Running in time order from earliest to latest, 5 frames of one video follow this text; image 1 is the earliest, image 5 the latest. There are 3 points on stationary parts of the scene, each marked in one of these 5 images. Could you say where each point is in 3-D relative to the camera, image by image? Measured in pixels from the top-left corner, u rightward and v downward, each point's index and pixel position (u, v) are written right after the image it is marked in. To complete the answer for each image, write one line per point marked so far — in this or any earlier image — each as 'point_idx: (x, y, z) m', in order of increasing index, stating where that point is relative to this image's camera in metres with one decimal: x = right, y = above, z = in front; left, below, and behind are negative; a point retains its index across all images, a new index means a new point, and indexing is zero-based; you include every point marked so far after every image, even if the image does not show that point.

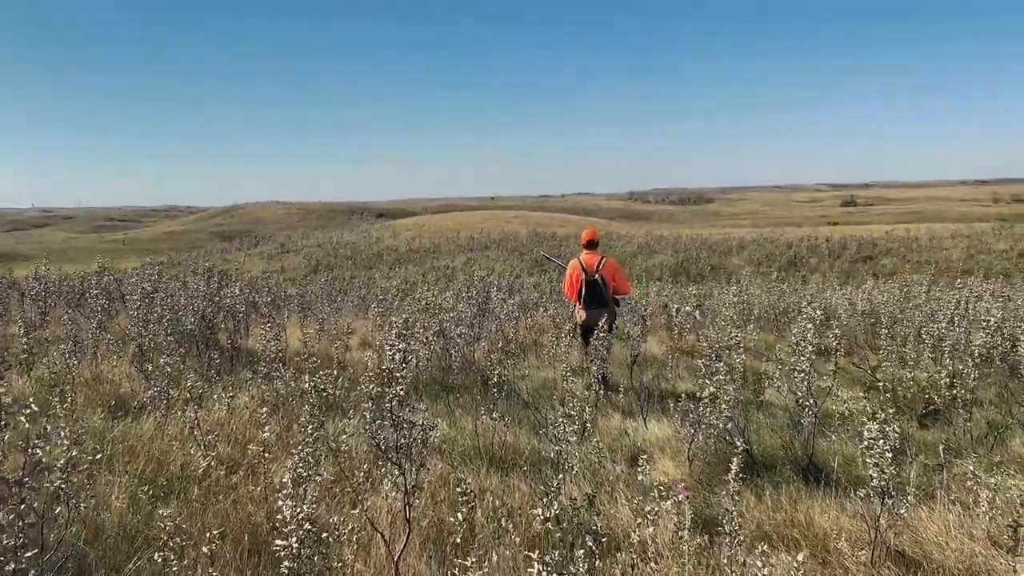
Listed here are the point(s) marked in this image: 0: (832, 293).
0: (+6.3, -0.1, +16.8) m
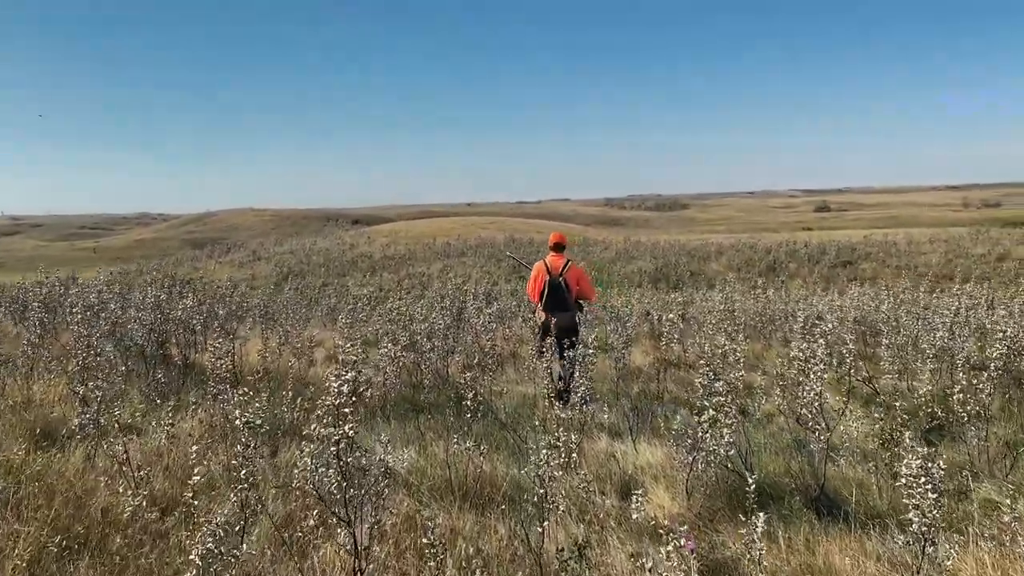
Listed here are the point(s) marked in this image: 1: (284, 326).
0: (+5.9, -0.2, +16.4) m
1: (-2.8, -0.4, +10.8) m
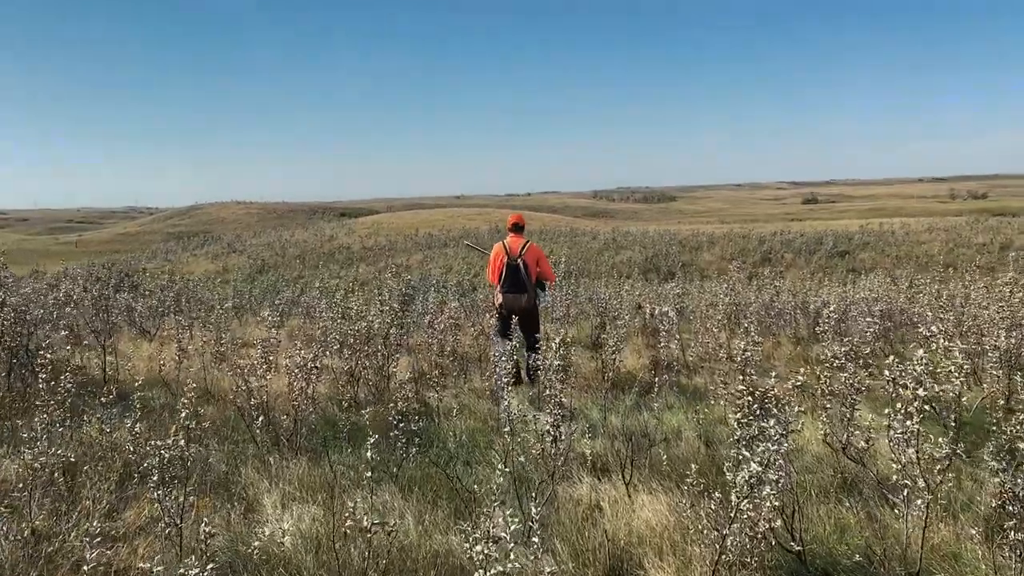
0: (+5.5, -0.1, +14.9) m
1: (-3.2, -0.3, +9.2) m
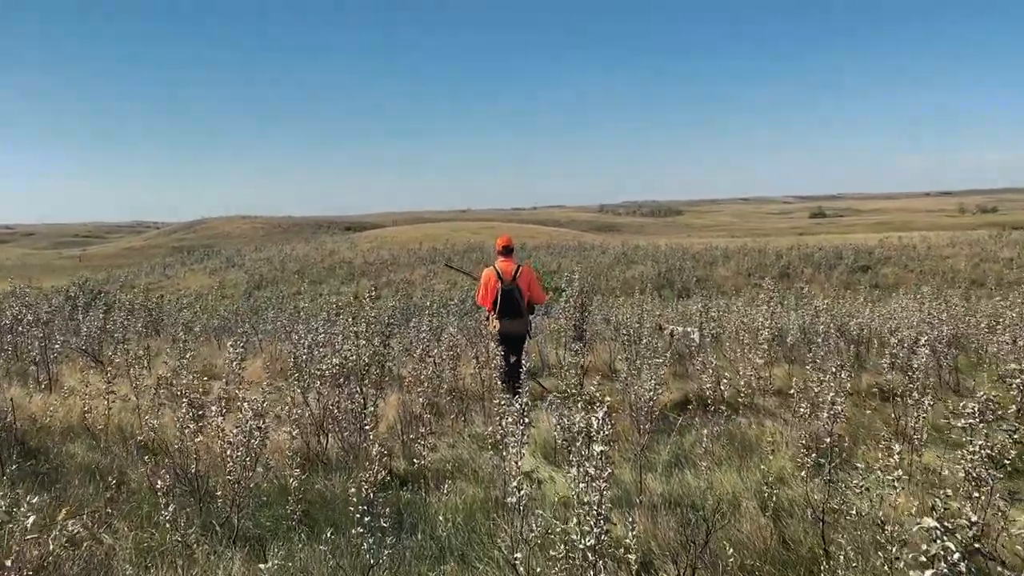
0: (+5.6, -0.4, +13.7) m
1: (-3.1, -0.6, +8.0) m
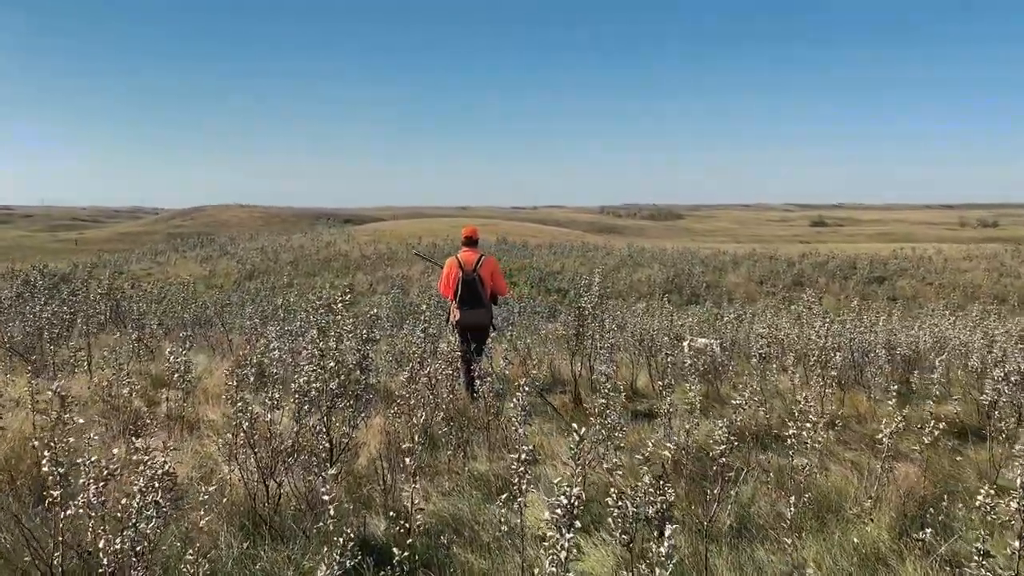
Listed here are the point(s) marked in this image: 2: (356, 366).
0: (+5.7, -0.6, +12.5) m
1: (-3.0, -0.5, +6.8) m
2: (-0.9, -0.4, +4.9) m
